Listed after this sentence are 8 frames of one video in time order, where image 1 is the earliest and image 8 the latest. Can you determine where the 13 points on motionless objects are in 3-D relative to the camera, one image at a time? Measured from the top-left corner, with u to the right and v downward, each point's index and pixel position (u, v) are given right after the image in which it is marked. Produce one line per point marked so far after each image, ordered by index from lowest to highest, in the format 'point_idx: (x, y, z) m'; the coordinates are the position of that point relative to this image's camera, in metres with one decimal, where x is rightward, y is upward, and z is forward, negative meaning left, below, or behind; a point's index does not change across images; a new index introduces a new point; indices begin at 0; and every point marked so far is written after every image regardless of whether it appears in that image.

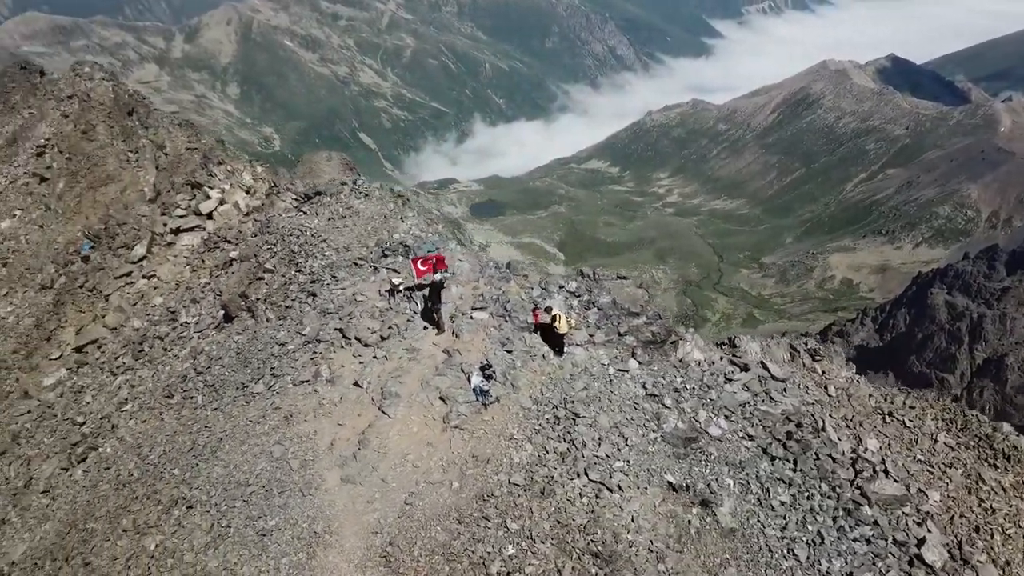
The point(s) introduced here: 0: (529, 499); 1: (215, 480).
0: (+0.3, -4.2, +15.7) m
1: (-6.8, -4.4, +17.9) m
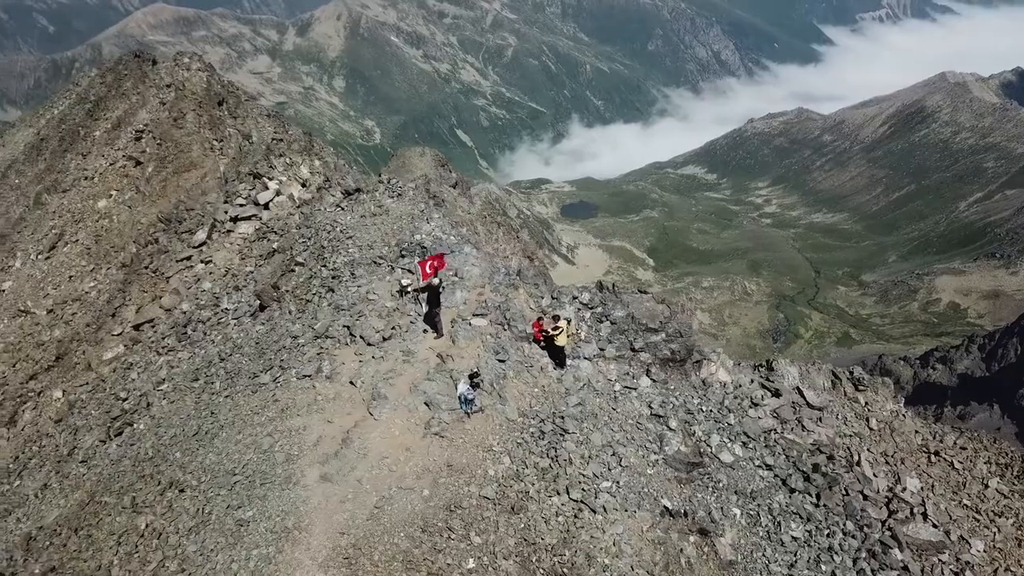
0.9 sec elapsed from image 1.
0: (-0.3, -4.4, +15.4) m
1: (-7.1, -4.1, +18.4) m
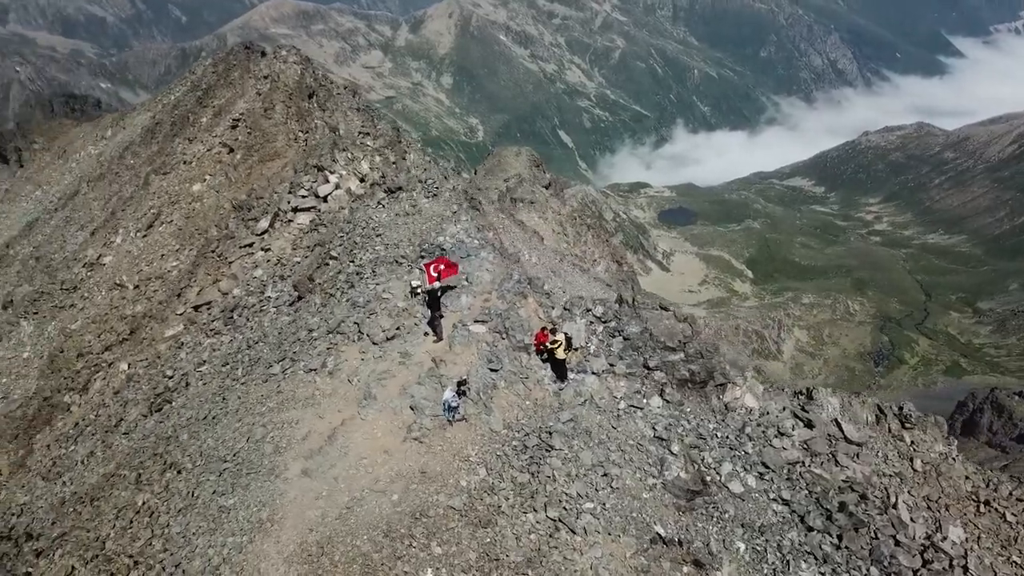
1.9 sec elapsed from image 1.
0: (-0.9, -4.5, +15.2) m
1: (-7.3, -3.9, +19.0) m
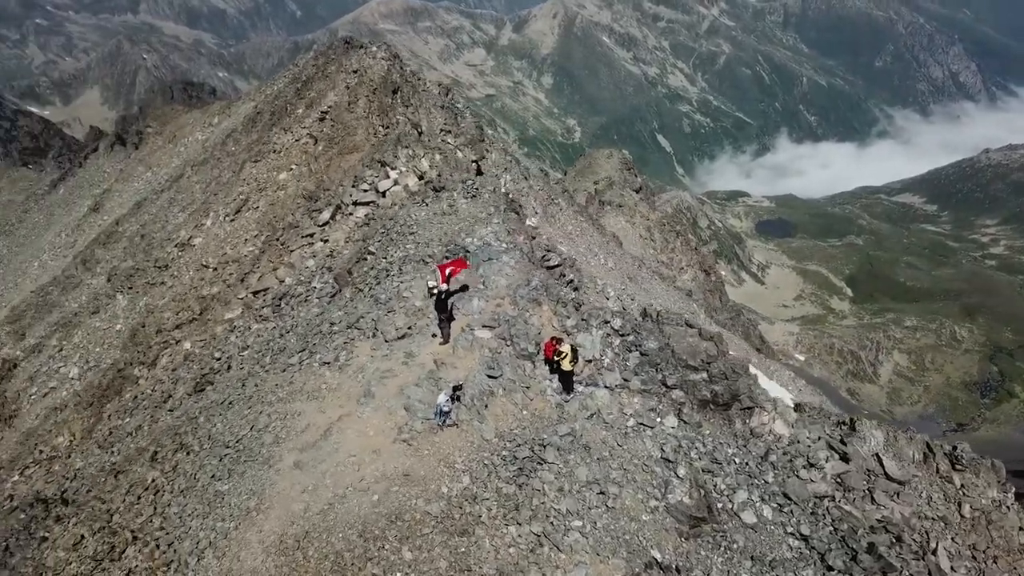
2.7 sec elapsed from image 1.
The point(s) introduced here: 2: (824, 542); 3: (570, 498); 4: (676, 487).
0: (-1.4, -4.6, +15.0) m
1: (-7.3, -3.6, +19.4) m
2: (+7.1, -5.9, +18.6) m
3: (+1.2, -4.3, +16.6) m
4: (+3.8, -4.6, +18.3) m
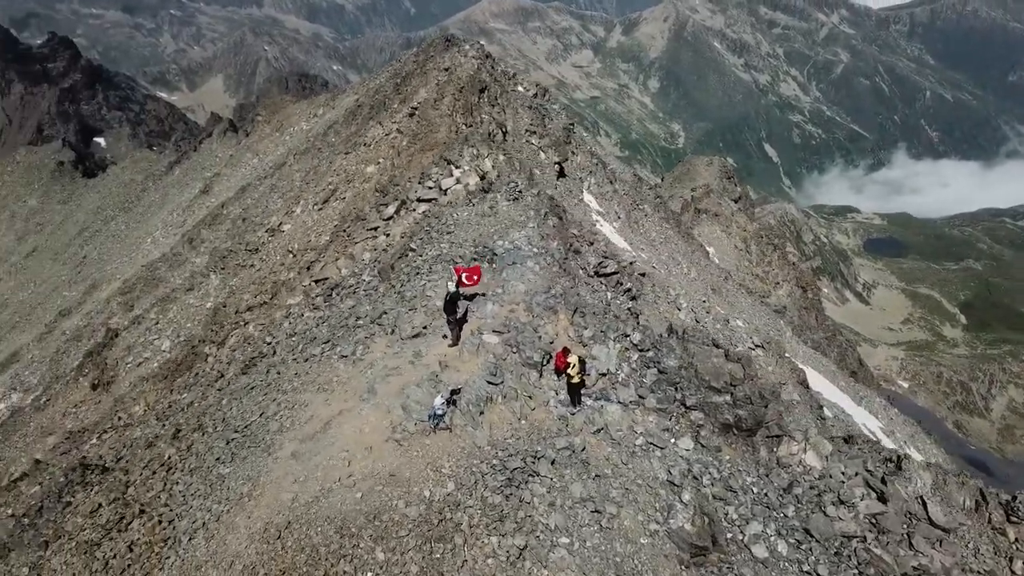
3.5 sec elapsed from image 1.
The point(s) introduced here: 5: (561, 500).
0: (-1.8, -4.7, +14.9) m
1: (-7.1, -3.3, +20.0) m
2: (+6.9, -6.5, +17.5) m
3: (+1.0, -4.6, +16.2) m
4: (+3.7, -5.0, +17.6) m
5: (+1.0, -4.4, +16.4) m
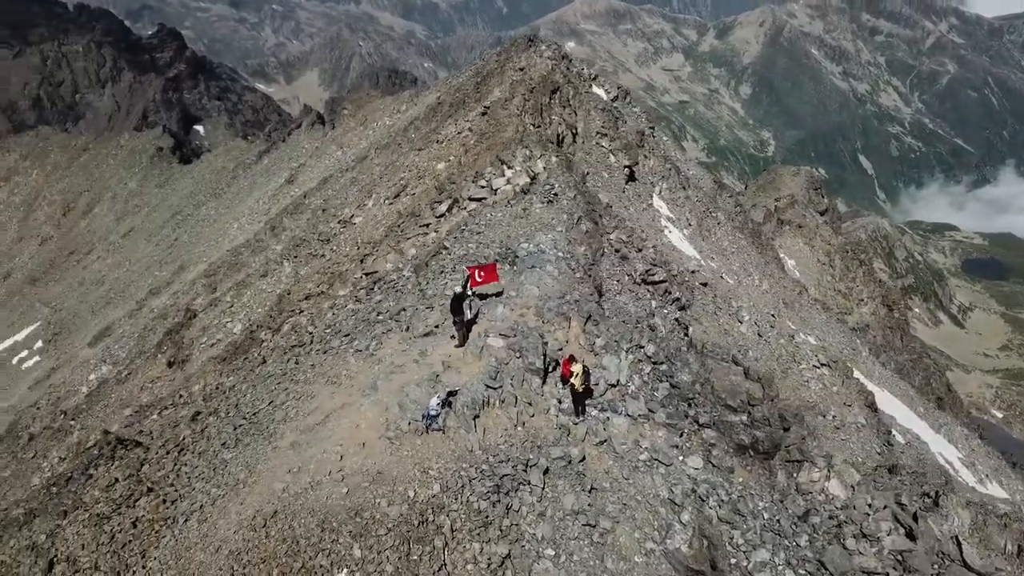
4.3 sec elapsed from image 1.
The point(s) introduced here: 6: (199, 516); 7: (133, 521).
0: (-2.2, -4.6, +14.8) m
1: (-6.9, -3.0, +20.4) m
2: (+6.6, -7.0, +16.6) m
3: (+0.7, -4.7, +15.8) m
4: (+3.5, -5.2, +17.0) m
5: (+0.8, -4.5, +16.1) m
6: (-6.5, -4.7, +16.6) m
7: (-8.4, -5.2, +17.7) m
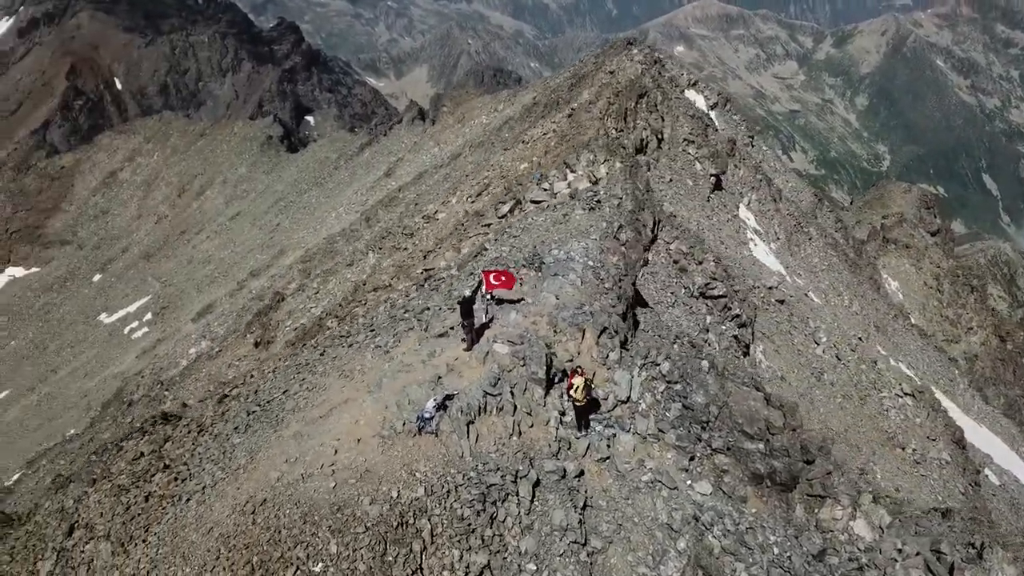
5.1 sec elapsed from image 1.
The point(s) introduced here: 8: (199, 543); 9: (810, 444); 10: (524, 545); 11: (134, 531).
0: (-2.6, -4.6, +14.9) m
1: (-6.5, -2.7, +21.0) m
2: (+6.2, -7.5, +15.6) m
3: (+0.4, -4.9, +15.5) m
4: (+3.3, -5.6, +16.4) m
5: (+0.5, -4.7, +15.8) m
6: (-6.6, -4.4, +17.1) m
7: (-8.5, -4.8, +18.4) m
8: (-6.2, -5.1, +15.8) m
9: (+7.4, -3.8, +19.6) m
10: (+0.2, -4.9, +15.3) m
11: (-8.2, -5.3, +17.3) m
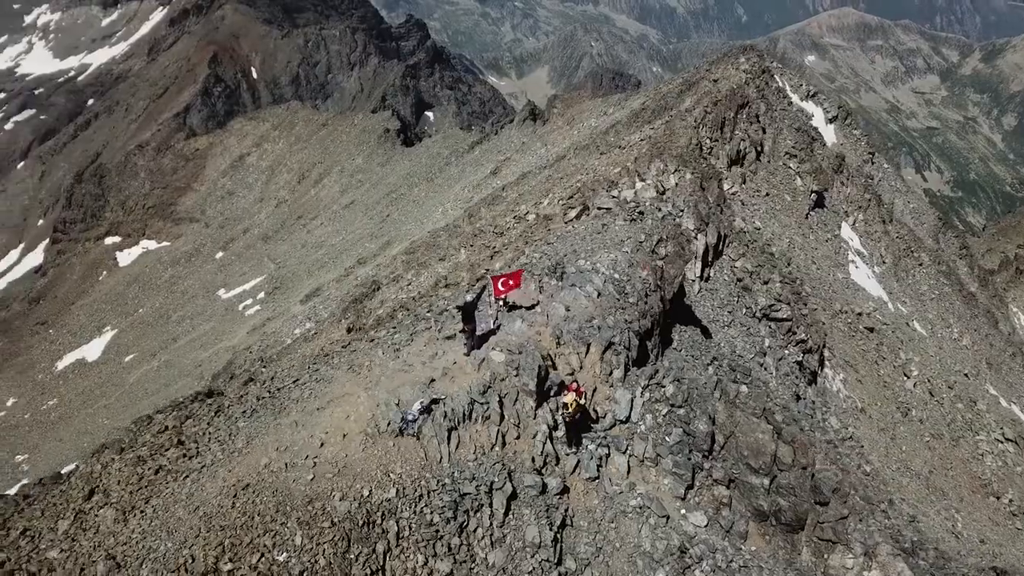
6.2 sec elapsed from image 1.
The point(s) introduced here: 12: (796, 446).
0: (-3.3, -4.6, +15.0) m
1: (-6.2, -2.4, +21.5) m
2: (+5.3, -8.1, +14.6) m
3: (-0.3, -5.0, +15.3) m
4: (+2.7, -6.0, +15.7) m
5: (-0.1, -4.9, +15.5) m
6: (-7.0, -4.1, +17.8) m
7: (-8.6, -4.3, +19.3) m
8: (-6.7, -4.8, +16.4) m
9: (+7.3, -4.5, +18.4) m
10: (-0.5, -5.1, +15.1) m
11: (-8.5, -4.8, +18.2) m
12: (+7.0, -3.7, +18.8) m
